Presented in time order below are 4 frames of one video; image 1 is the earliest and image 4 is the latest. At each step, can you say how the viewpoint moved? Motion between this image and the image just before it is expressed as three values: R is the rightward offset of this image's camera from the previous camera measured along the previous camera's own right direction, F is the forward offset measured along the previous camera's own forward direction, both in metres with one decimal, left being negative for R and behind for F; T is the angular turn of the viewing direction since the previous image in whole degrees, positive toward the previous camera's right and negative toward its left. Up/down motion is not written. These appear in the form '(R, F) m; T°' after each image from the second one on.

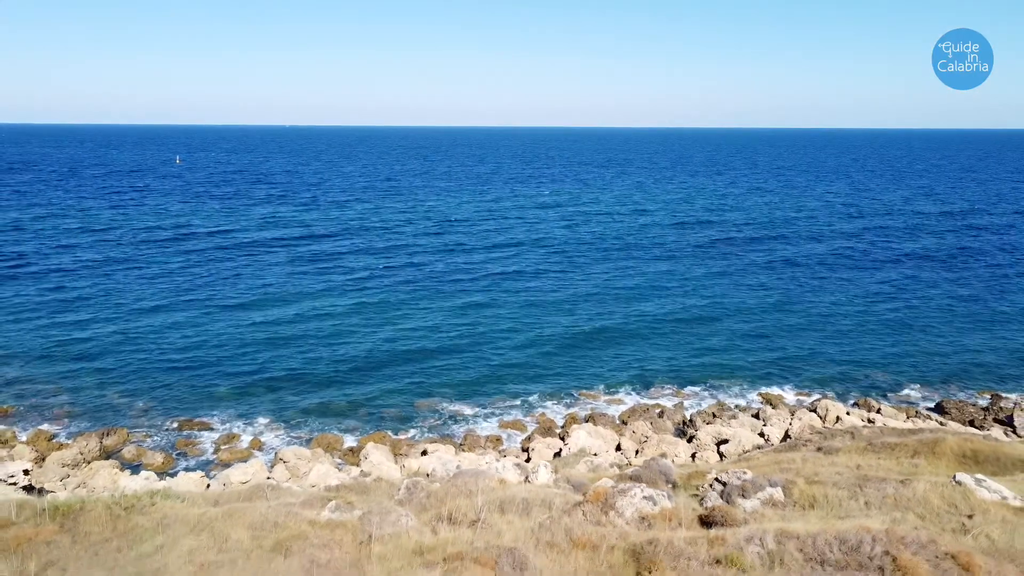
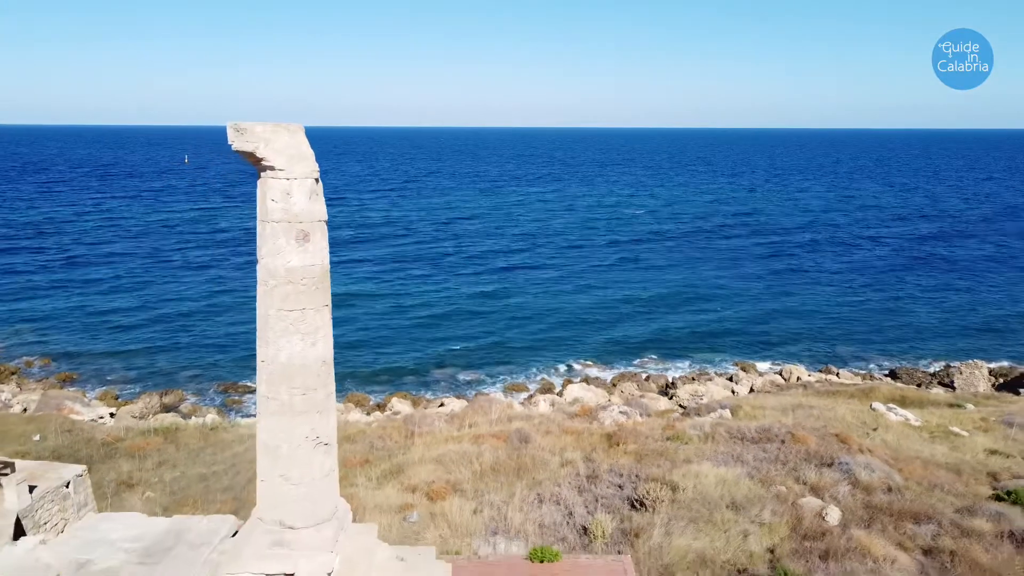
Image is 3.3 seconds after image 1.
(-0.1, -3.7) m; 0°
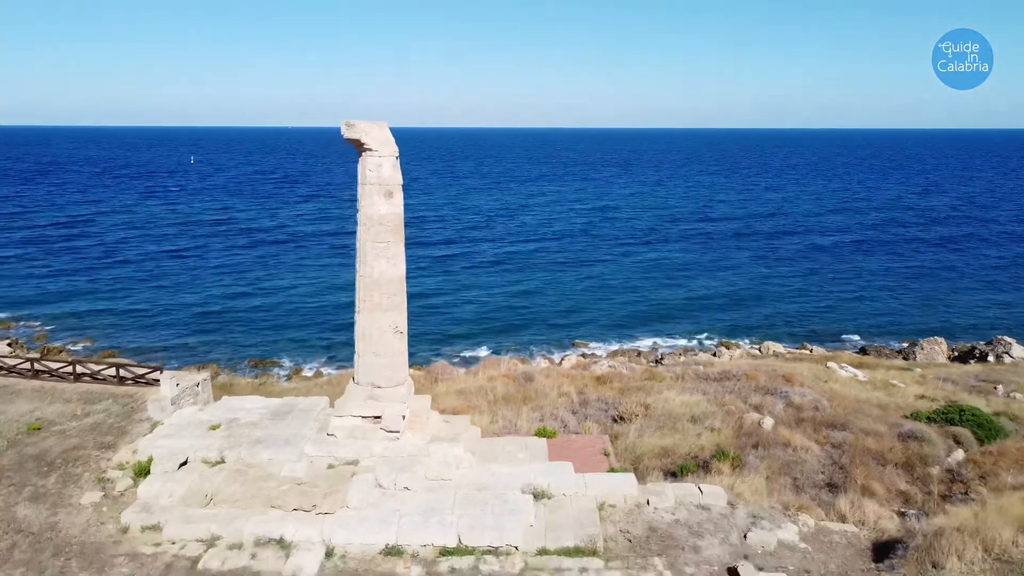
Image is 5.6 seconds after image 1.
(-0.1, -3.0) m; 0°
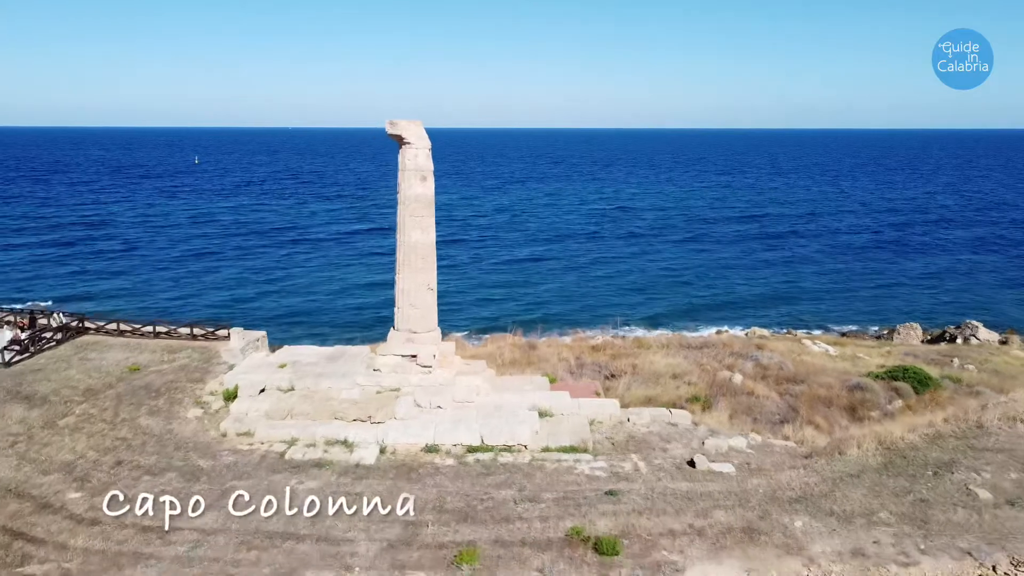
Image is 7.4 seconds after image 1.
(-0.1, -2.2) m; 0°
